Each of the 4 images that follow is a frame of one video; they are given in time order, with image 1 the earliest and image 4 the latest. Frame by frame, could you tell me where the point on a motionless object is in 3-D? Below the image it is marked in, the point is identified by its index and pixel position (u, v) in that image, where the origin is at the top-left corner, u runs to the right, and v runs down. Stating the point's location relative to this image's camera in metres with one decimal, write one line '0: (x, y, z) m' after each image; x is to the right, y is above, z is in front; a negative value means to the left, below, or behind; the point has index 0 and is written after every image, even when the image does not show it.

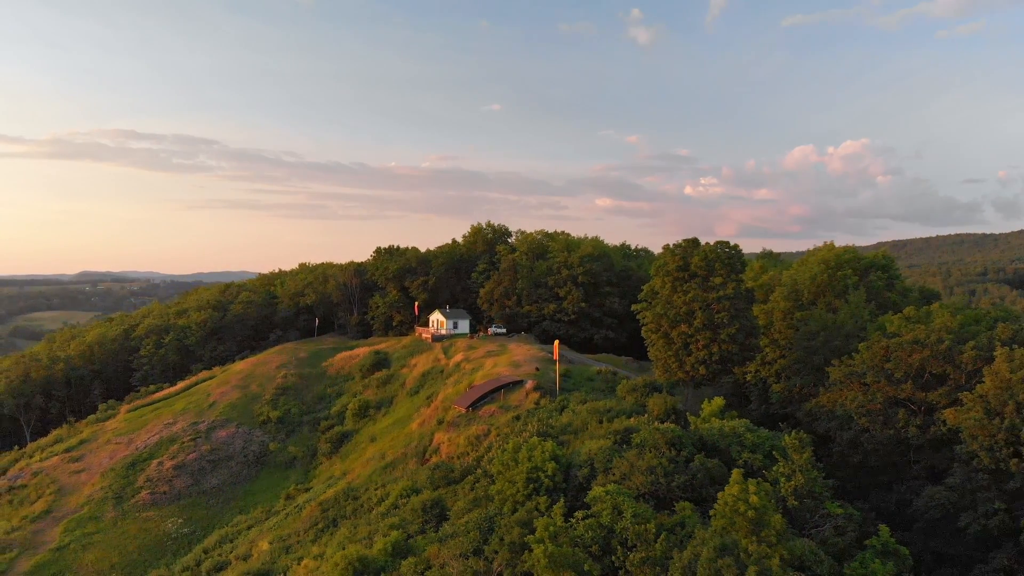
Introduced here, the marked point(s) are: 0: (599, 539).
0: (+3.2, -9.0, +19.9) m
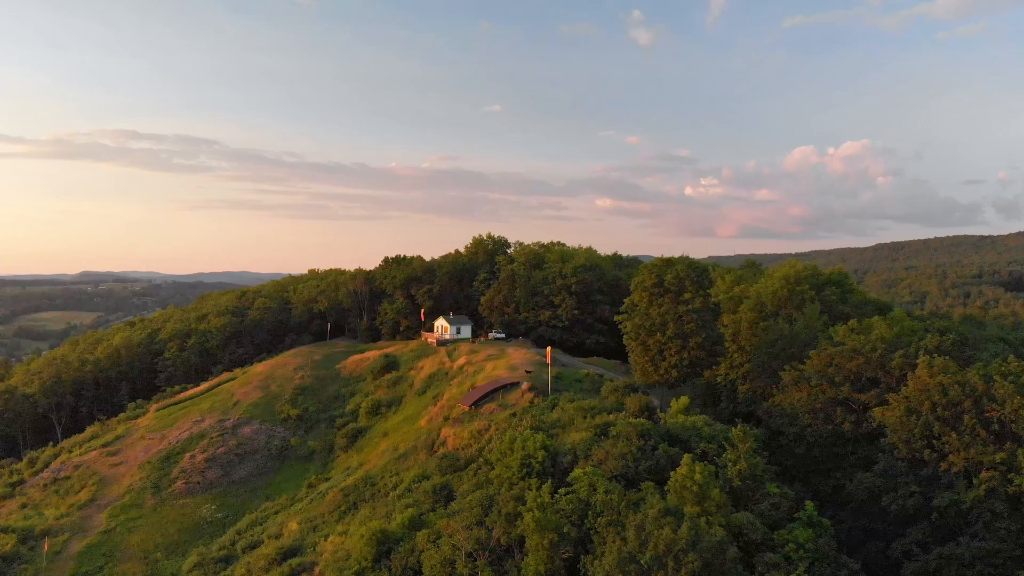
0: (+2.9, -9.9, +25.0) m
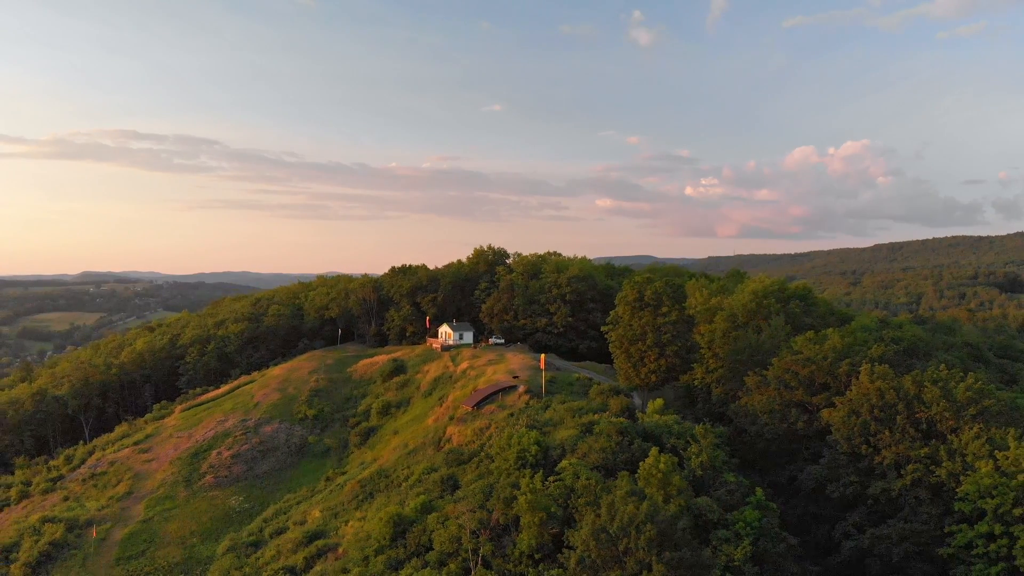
0: (+2.8, -11.1, +30.0) m
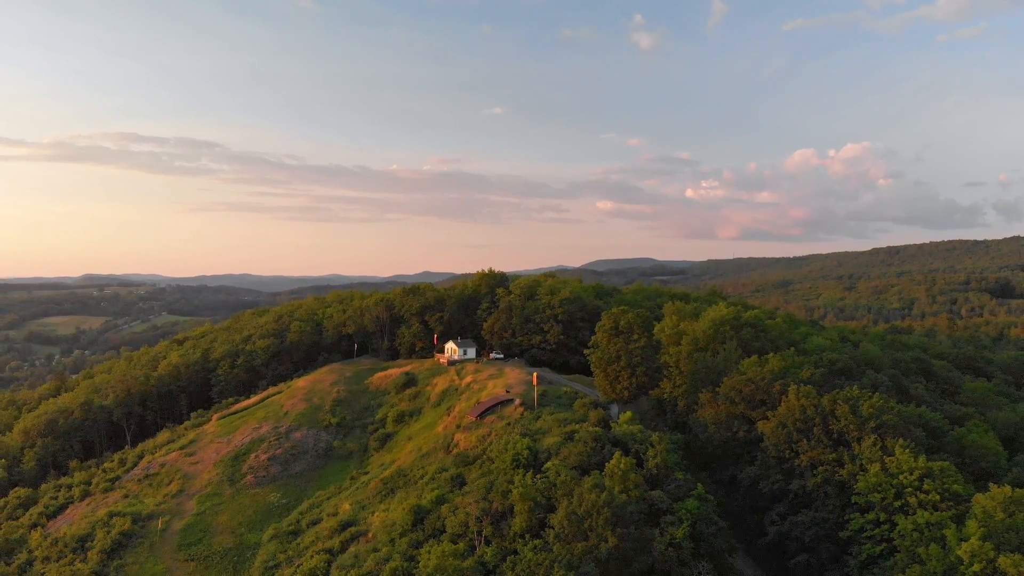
0: (+2.5, -14.0, +39.0) m
